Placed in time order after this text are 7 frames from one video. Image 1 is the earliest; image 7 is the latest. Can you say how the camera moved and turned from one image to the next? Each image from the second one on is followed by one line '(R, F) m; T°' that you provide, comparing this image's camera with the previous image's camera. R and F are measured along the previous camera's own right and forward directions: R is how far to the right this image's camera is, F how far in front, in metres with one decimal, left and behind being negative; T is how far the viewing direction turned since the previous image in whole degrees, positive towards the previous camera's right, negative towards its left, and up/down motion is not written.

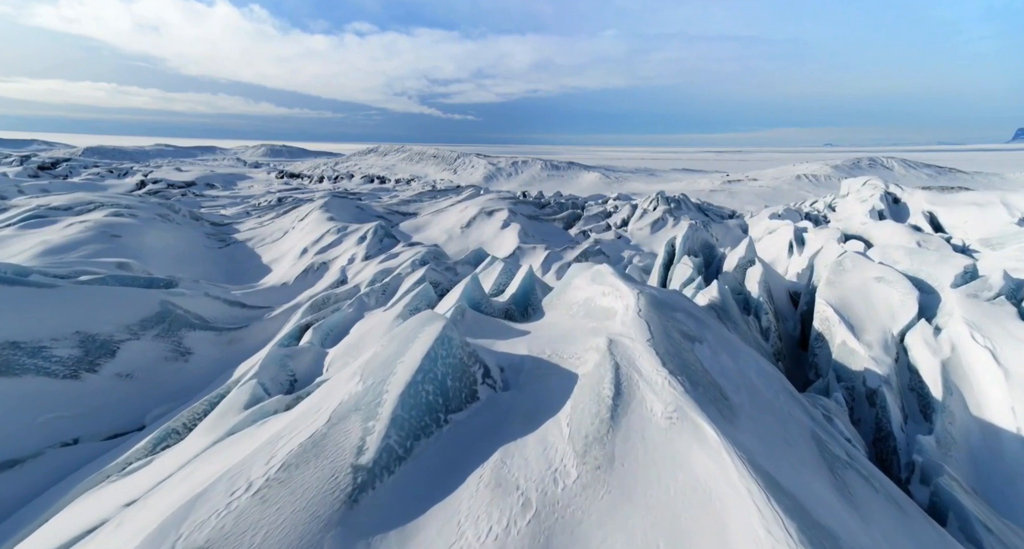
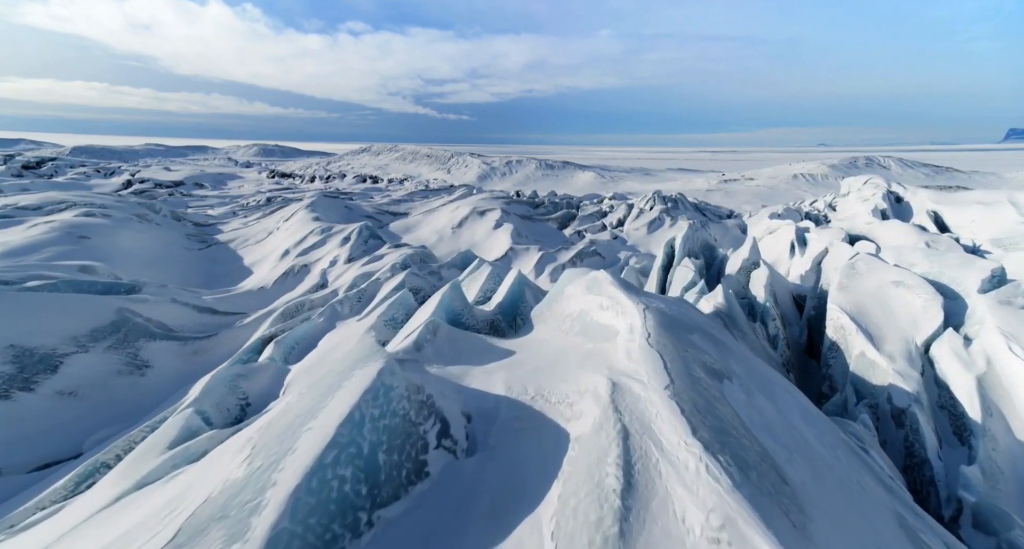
(+0.1, +0.8) m; +1°
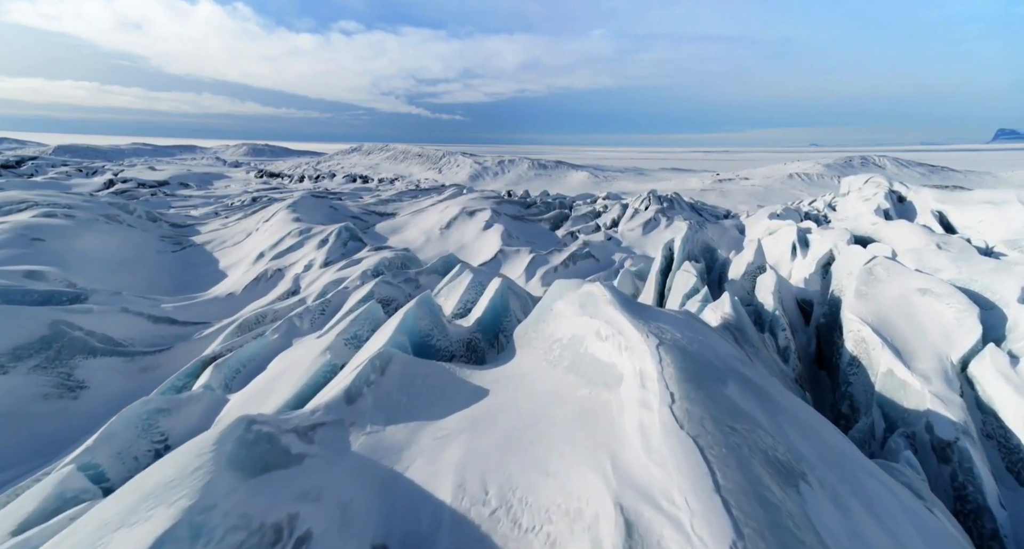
(+0.2, +1.0) m; +1°
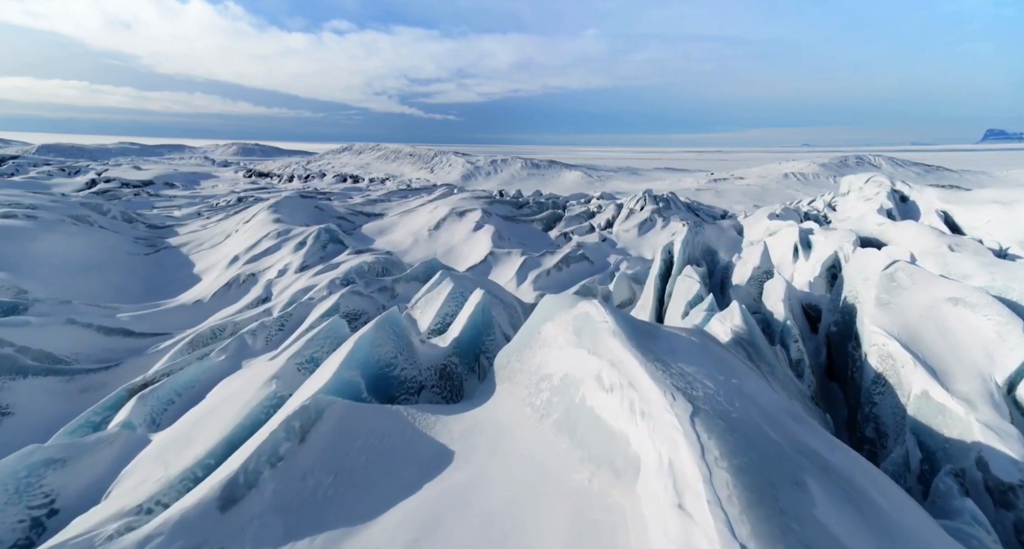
(+0.1, +0.9) m; +1°
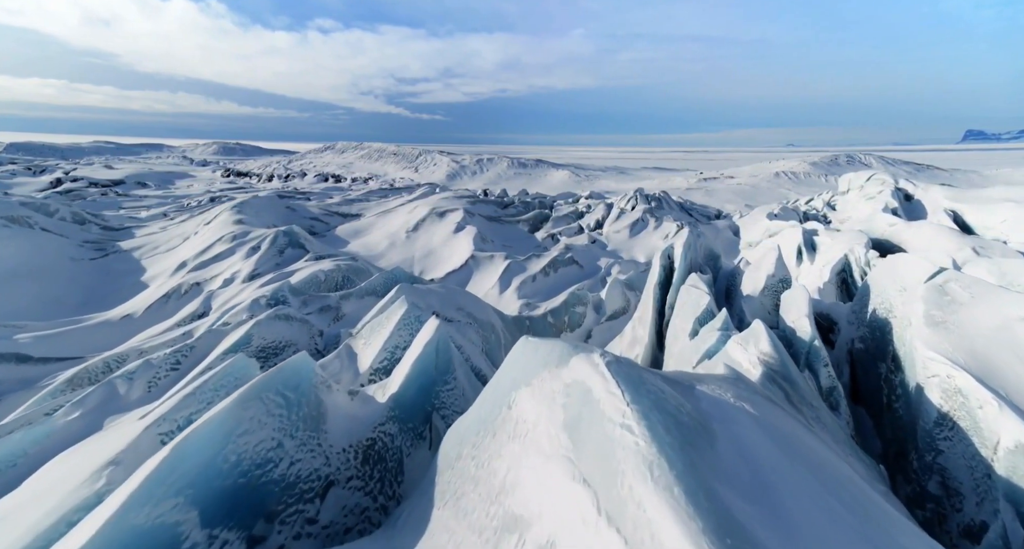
(+0.2, +1.6) m; +1°
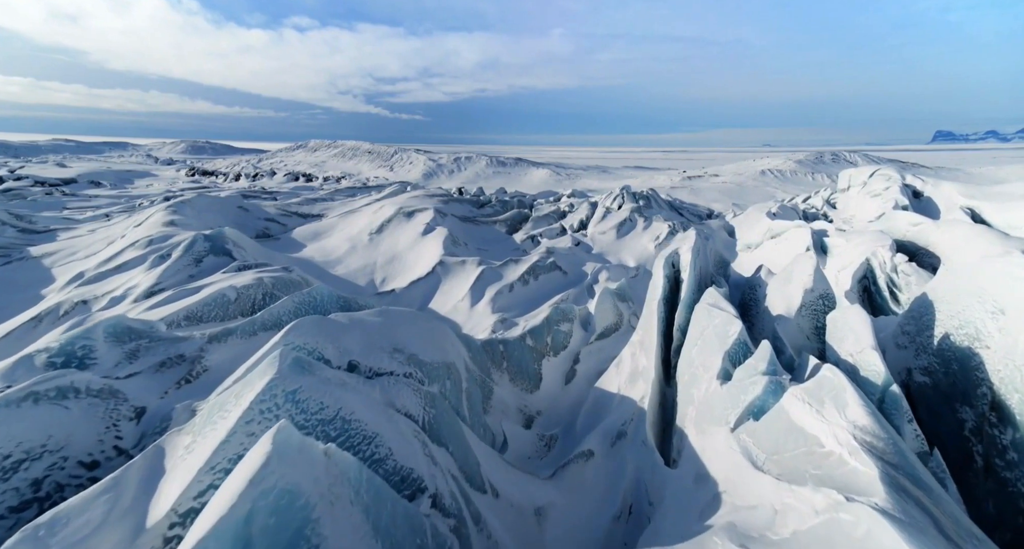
(+0.2, +2.3) m; +2°
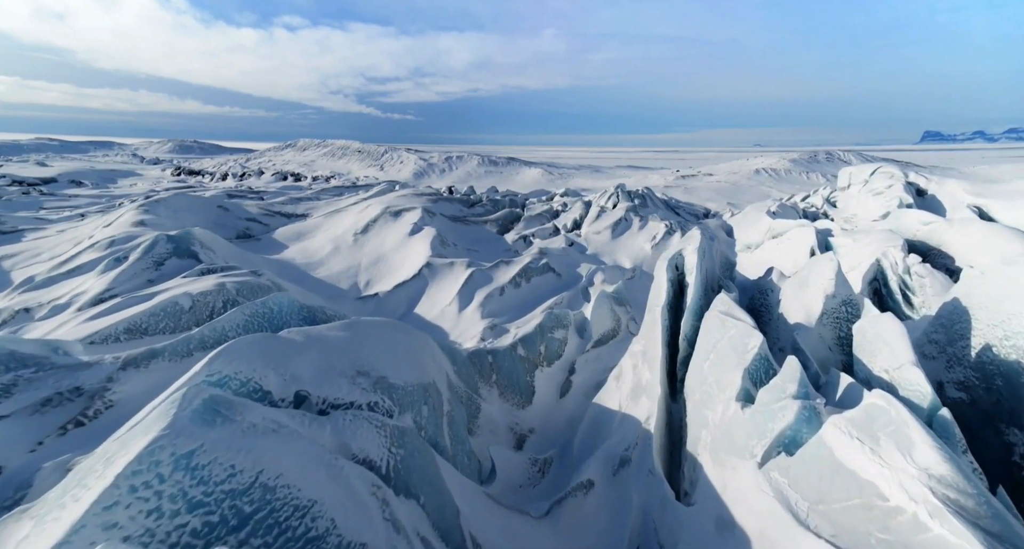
(+0.1, +0.9) m; +1°
